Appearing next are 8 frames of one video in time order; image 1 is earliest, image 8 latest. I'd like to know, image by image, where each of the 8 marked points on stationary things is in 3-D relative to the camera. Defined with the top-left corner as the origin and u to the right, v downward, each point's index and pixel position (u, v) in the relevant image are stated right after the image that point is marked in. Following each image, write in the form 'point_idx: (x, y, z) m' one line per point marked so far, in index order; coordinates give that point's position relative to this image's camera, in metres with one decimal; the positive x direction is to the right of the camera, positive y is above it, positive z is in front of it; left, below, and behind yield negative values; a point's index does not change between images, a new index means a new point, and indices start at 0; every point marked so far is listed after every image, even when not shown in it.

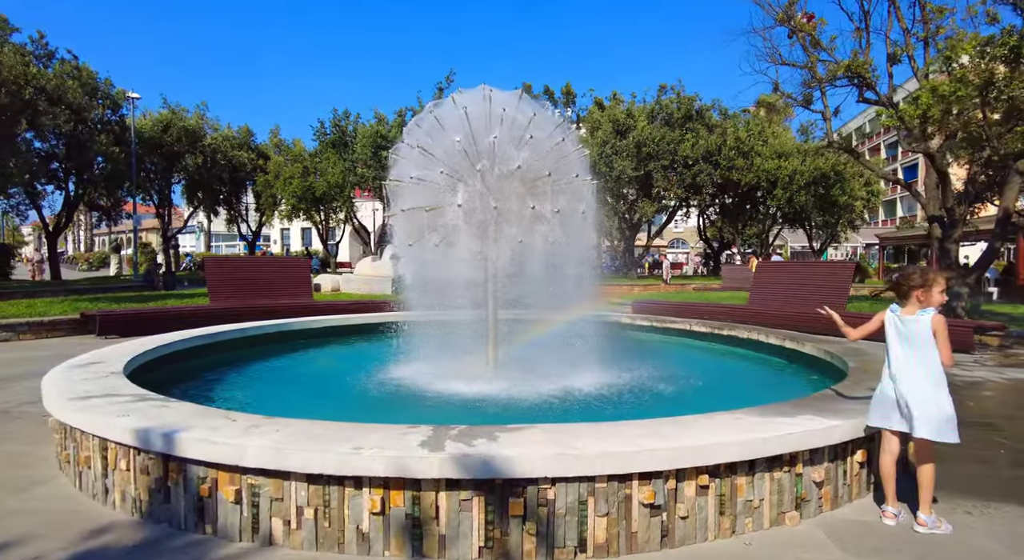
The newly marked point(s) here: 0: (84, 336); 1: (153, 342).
0: (-8.6, -1.1, +12.9) m
1: (-4.0, -0.7, +7.2) m
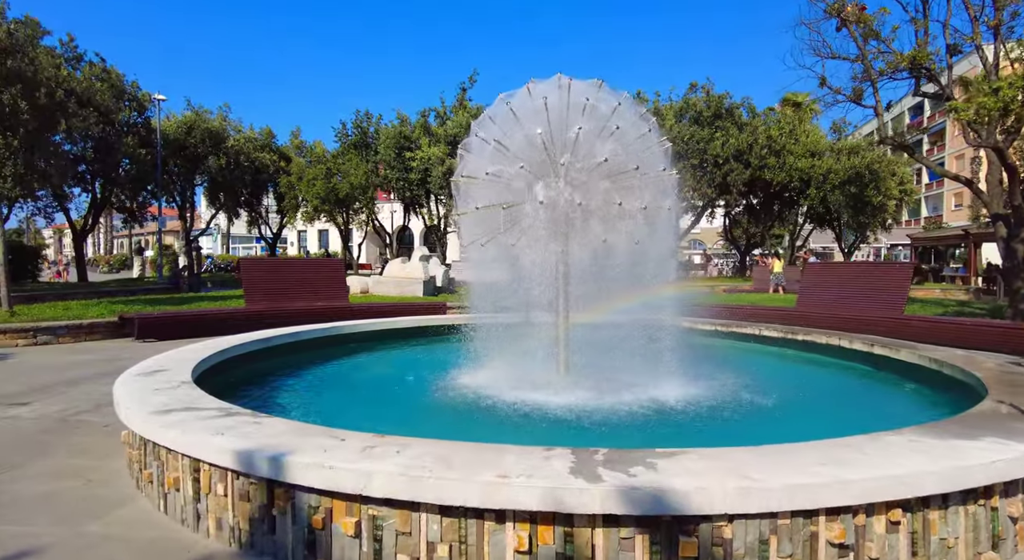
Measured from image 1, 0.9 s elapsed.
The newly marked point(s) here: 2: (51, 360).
0: (-7.7, -1.2, +12.6) m
1: (-3.2, -0.7, +6.8) m
2: (-7.2, -1.3, +10.0) m
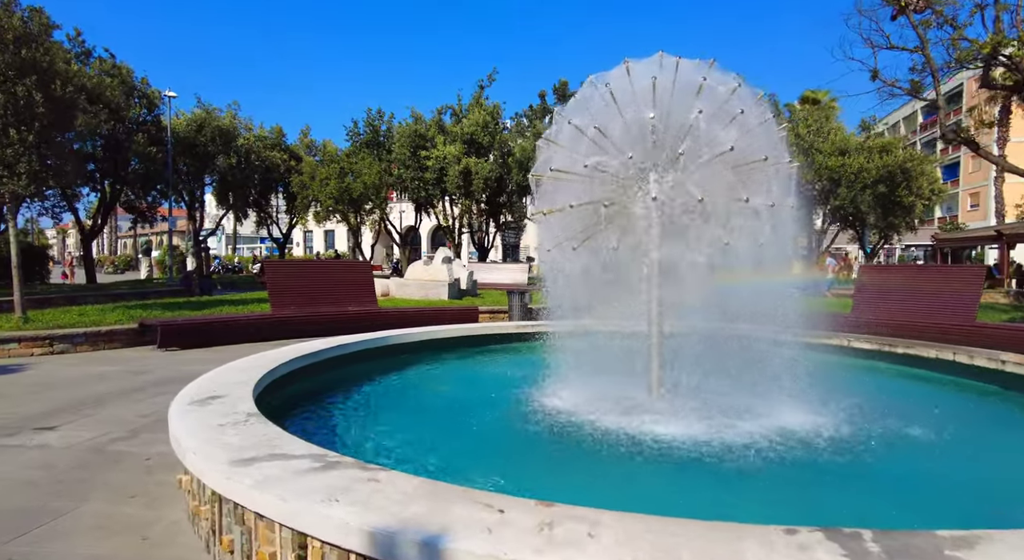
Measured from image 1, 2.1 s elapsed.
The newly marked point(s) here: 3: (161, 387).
0: (-6.8, -1.3, +11.8) m
1: (-2.4, -0.8, +6.1) m
2: (-6.4, -1.4, +9.2) m
3: (-4.4, -1.4, +8.1) m
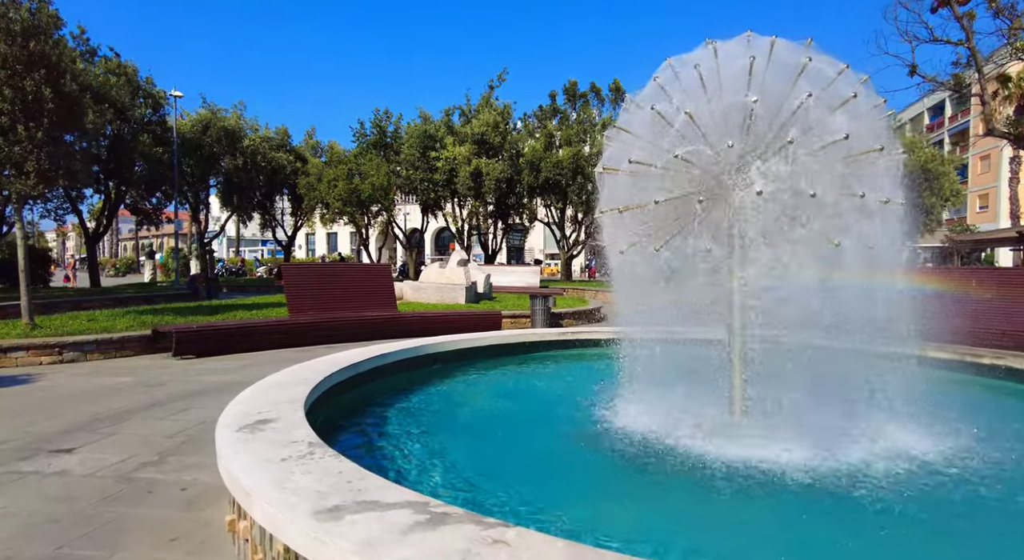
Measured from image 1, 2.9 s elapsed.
0: (-6.3, -1.3, +11.2) m
1: (-1.8, -0.9, +5.5) m
2: (-5.8, -1.4, +8.6) m
3: (-3.9, -1.4, +7.5) m
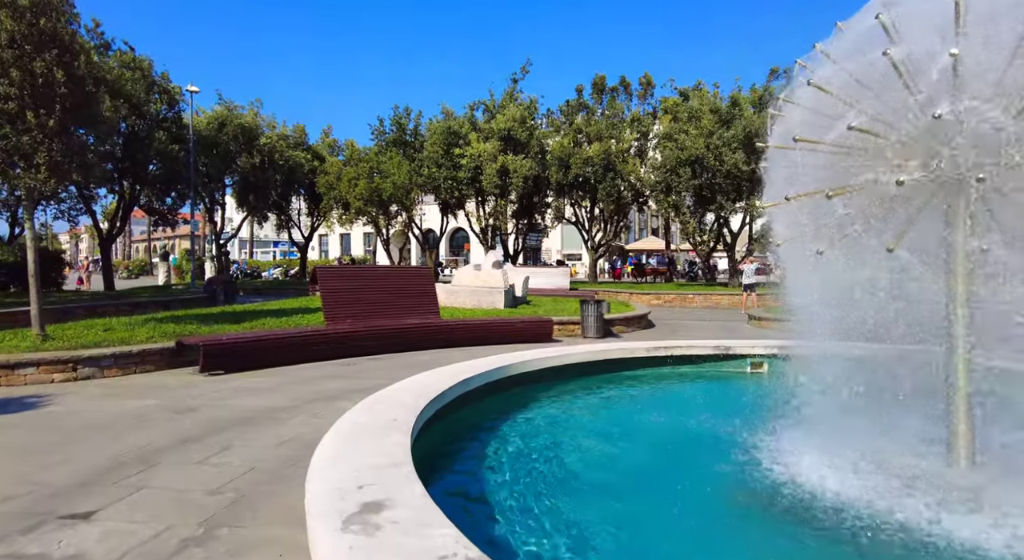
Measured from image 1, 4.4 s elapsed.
0: (-5.2, -1.4, +10.0) m
1: (-0.8, -0.9, +4.2) m
2: (-4.7, -1.5, +7.4) m
3: (-2.8, -1.5, +6.3) m
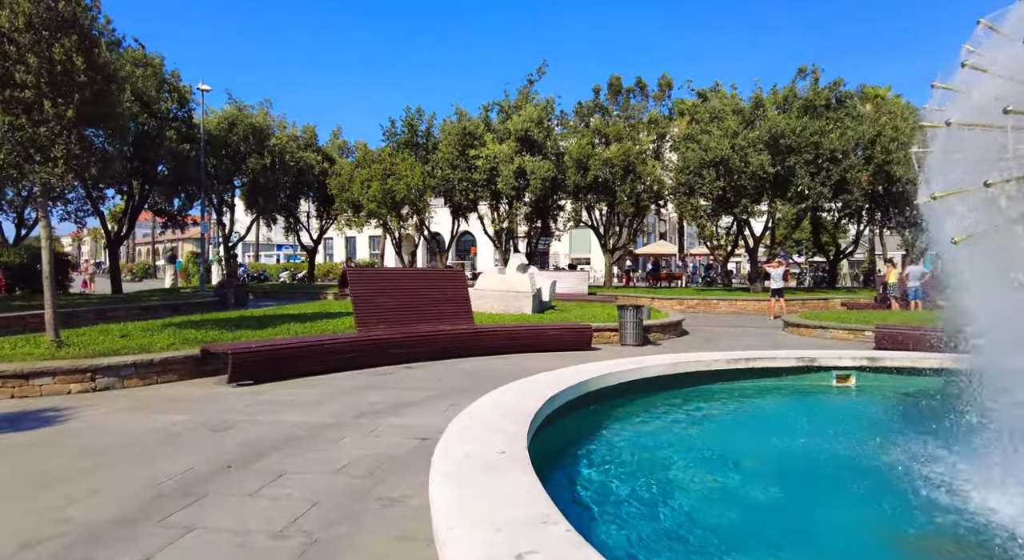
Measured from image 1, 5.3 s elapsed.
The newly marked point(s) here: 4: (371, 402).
0: (-4.4, -1.5, +9.2) m
1: (0.0, -0.9, +3.4) m
2: (-4.0, -1.5, +6.6) m
3: (-2.1, -1.5, +5.5) m
4: (-1.7, -1.5, +7.9) m
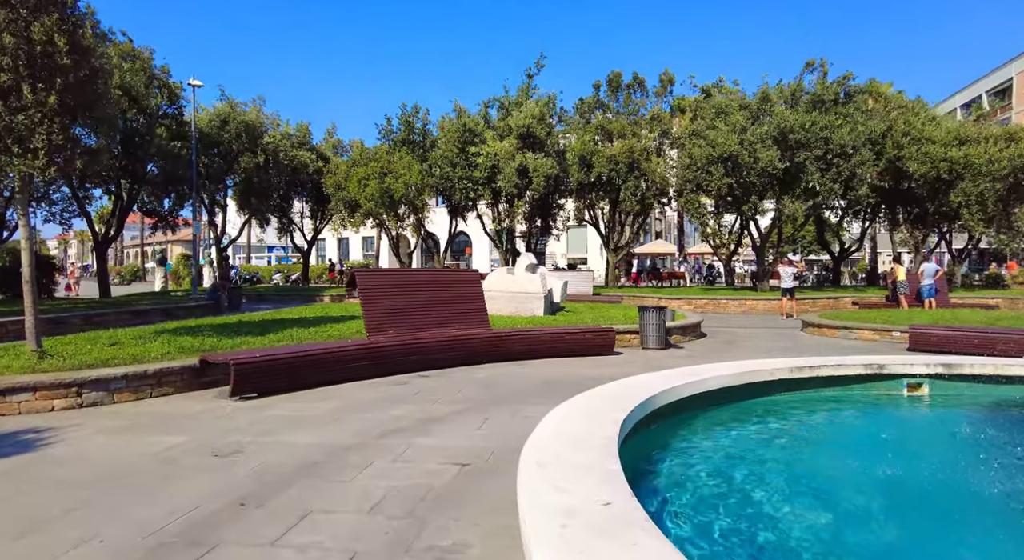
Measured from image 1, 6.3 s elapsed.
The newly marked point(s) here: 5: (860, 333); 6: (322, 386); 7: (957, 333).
0: (-4.0, -1.5, +8.4) m
1: (+0.5, -1.0, +2.6) m
2: (-3.6, -1.6, +5.8) m
3: (-1.6, -1.6, +4.7) m
4: (-1.3, -1.5, +7.0) m
5: (+9.0, -1.4, +16.6) m
6: (-2.7, -1.5, +9.2) m
7: (+9.2, -1.1, +13.2) m
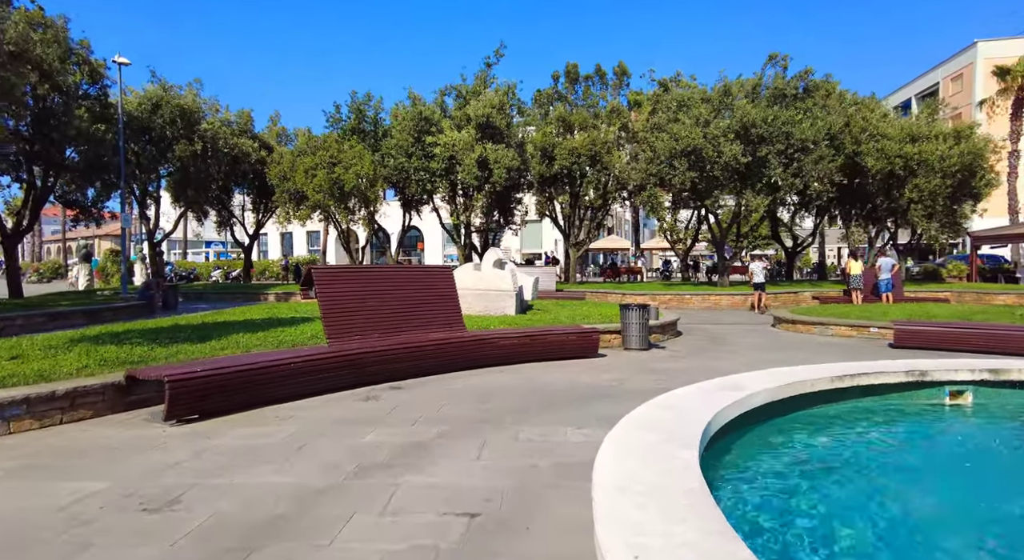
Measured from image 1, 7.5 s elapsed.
0: (-4.1, -1.5, +6.9) m
1: (+0.8, -1.0, +1.5) m
2: (-3.4, -1.6, +4.4) m
3: (-1.4, -1.6, +3.4) m
4: (-1.3, -1.5, +5.8) m
5: (+8.2, -1.3, +16.2) m
6: (-2.9, -1.5, +7.8) m
7: (+8.7, -1.0, +12.8) m
